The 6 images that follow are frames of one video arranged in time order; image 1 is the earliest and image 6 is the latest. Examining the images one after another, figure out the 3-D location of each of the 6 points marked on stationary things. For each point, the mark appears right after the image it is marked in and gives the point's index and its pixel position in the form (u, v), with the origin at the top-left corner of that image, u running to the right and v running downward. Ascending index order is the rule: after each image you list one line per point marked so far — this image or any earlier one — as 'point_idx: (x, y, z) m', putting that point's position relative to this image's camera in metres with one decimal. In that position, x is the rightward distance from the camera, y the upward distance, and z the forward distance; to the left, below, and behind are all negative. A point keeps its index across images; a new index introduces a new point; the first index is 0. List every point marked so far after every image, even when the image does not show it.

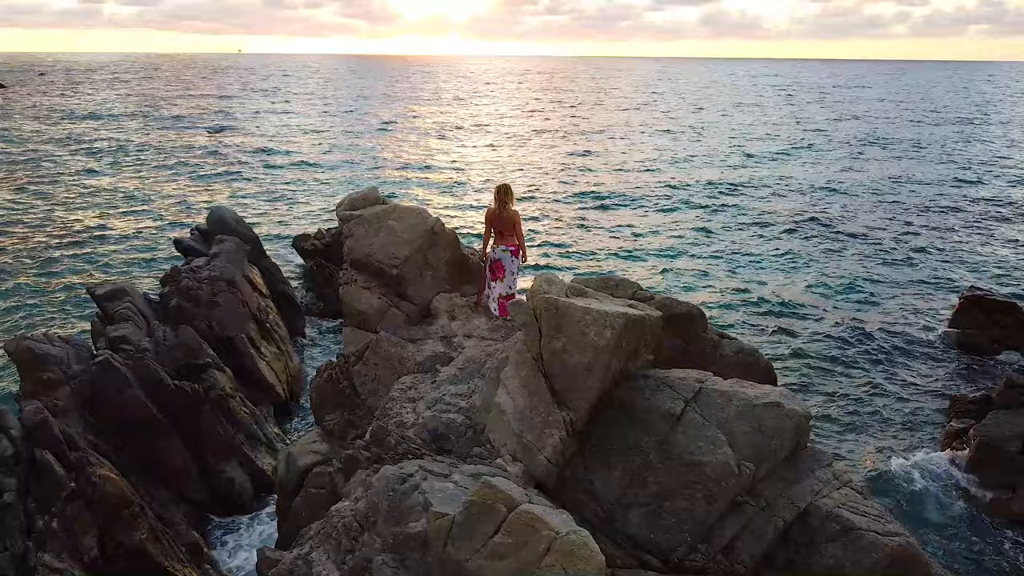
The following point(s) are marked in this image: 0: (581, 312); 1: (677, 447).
0: (+0.5, -0.2, +6.4) m
1: (+1.3, -1.3, +6.1) m
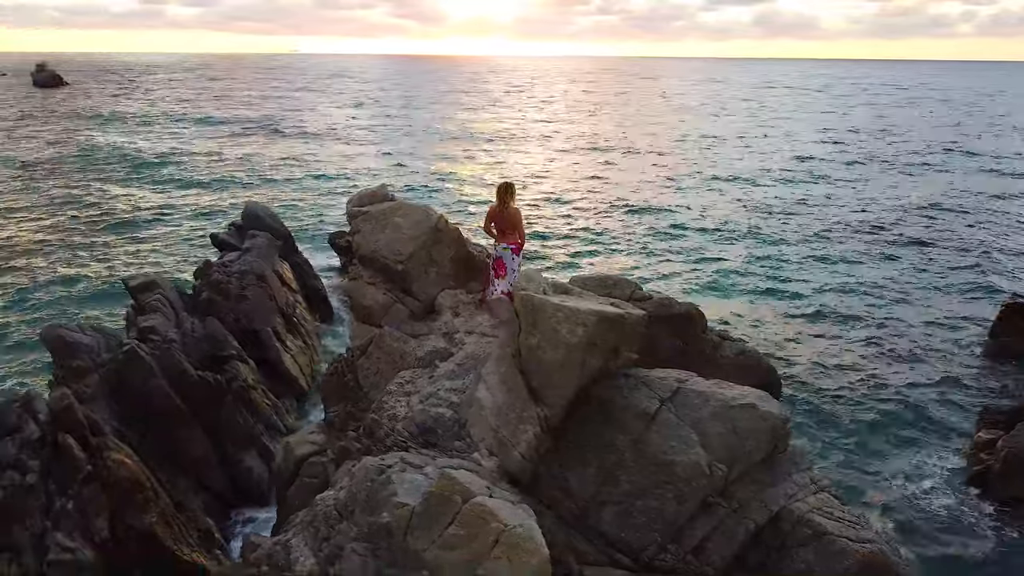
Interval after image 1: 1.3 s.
0: (+0.3, -0.2, +6.4) m
1: (+1.1, -1.3, +6.1) m
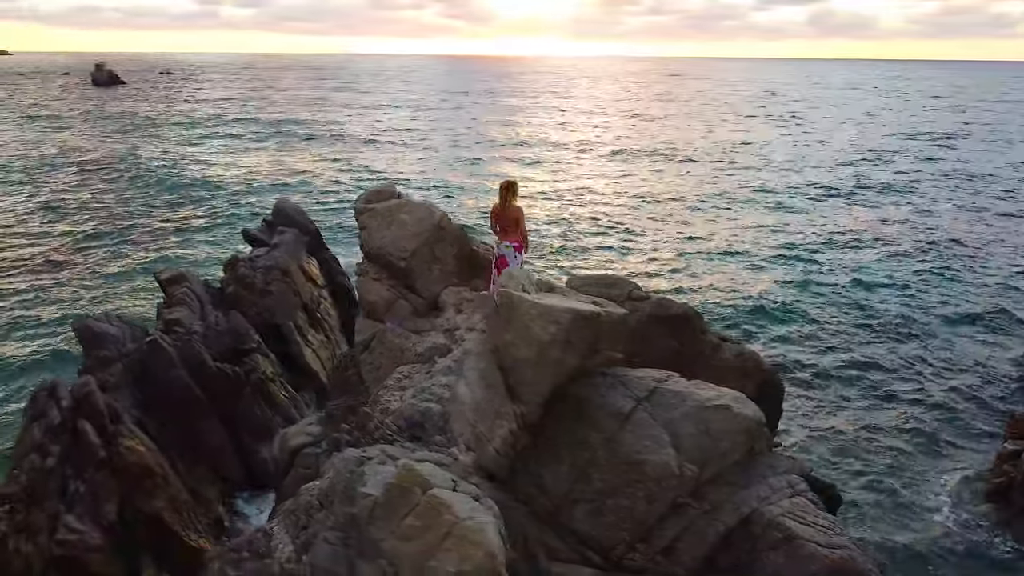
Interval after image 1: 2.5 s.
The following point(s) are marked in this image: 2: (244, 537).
0: (+0.1, -0.1, +6.4) m
1: (+0.9, -1.2, +6.1) m
2: (-2.4, -2.2, +6.8) m
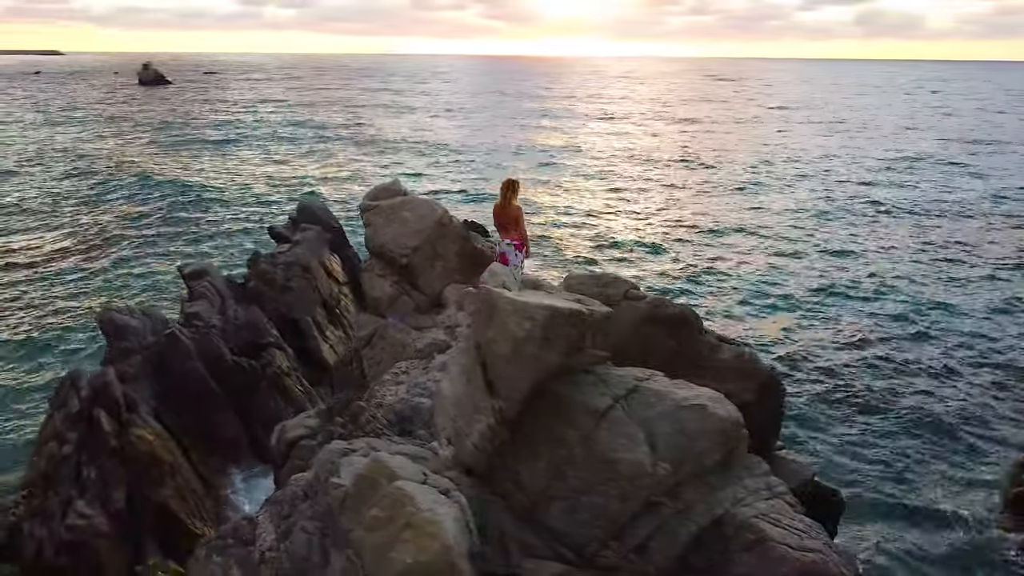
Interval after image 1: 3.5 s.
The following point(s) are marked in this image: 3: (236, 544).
0: (0.0, -0.1, +6.5) m
1: (+0.7, -1.2, +6.1) m
2: (-2.5, -2.1, +7.0) m
3: (-2.4, -2.2, +6.6) m
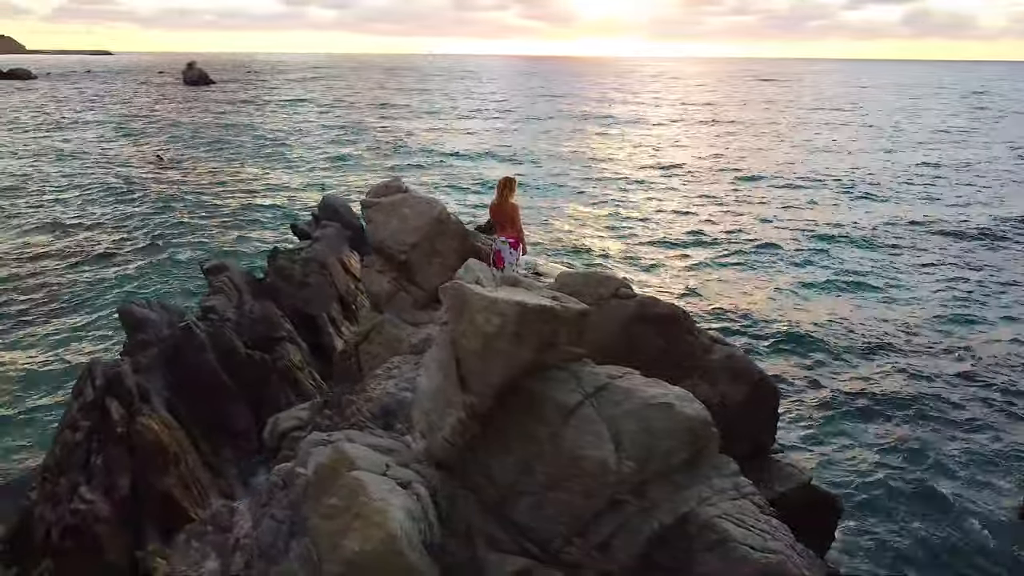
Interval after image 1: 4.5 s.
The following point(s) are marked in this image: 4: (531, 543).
0: (-0.2, -0.1, +6.5) m
1: (+0.4, -1.2, +6.1) m
2: (-2.8, -2.1, +7.1) m
3: (-2.6, -2.1, +6.8) m
4: (+0.1, -2.0, +5.9) m
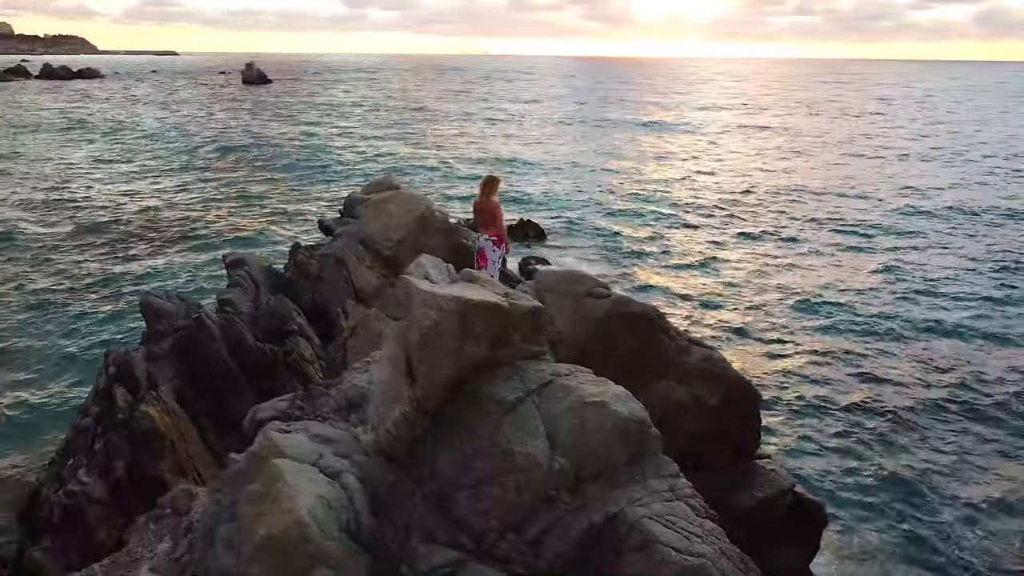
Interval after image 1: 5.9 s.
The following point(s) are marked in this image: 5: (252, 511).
0: (-0.7, 0.0, +6.6) m
1: (-0.1, -1.2, +6.1) m
2: (-3.2, -2.0, +7.3) m
3: (-3.1, -2.0, +7.0) m
4: (-0.4, -1.9, +6.0) m
5: (-1.7, -1.5, +5.1) m
